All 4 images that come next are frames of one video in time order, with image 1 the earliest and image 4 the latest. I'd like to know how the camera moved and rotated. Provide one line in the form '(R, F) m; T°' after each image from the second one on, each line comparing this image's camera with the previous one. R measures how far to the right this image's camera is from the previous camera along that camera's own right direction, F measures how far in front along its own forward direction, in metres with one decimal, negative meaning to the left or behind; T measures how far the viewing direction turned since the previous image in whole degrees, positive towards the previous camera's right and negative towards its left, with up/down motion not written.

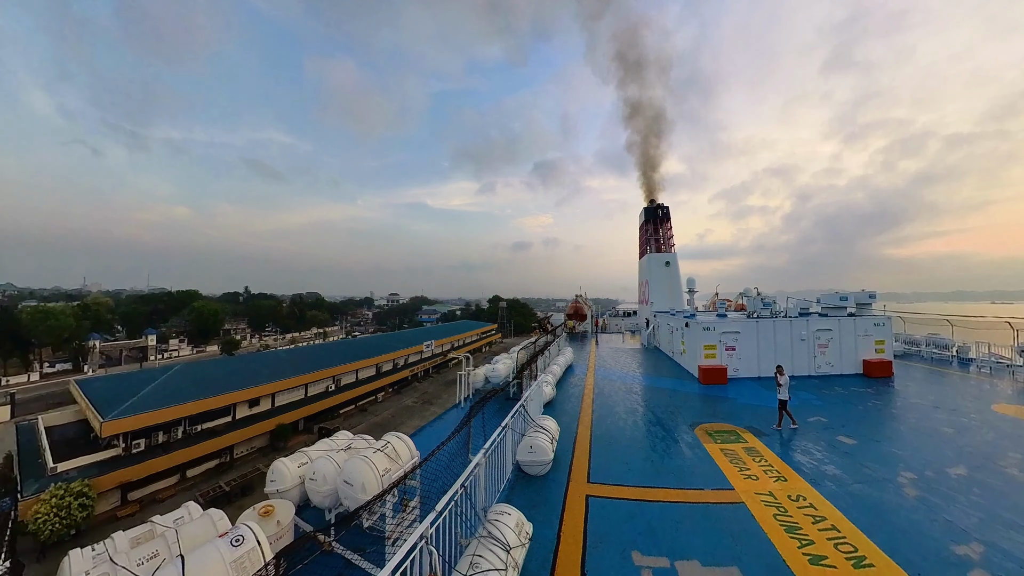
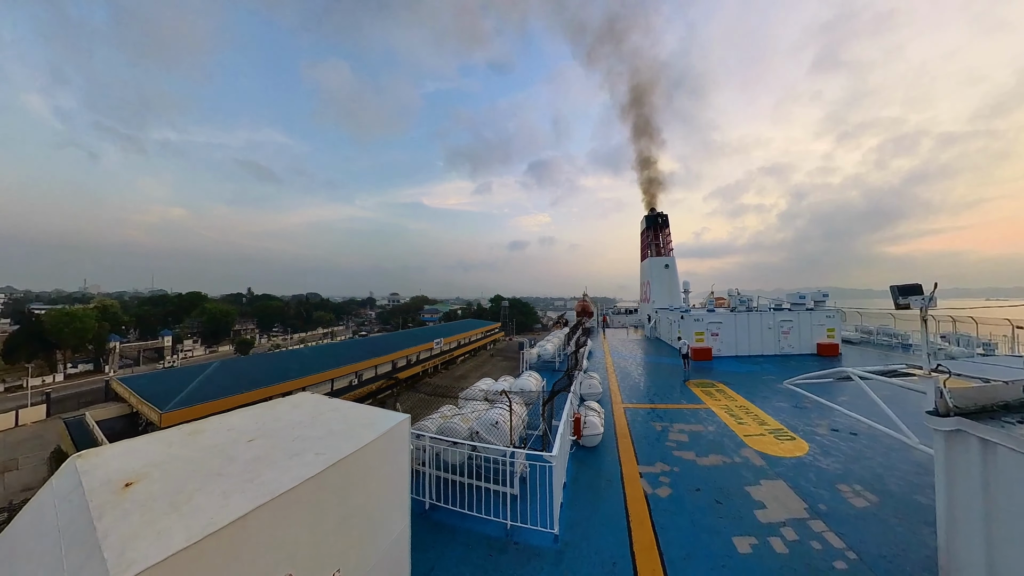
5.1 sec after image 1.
(-1.3, -2.8) m; 0°
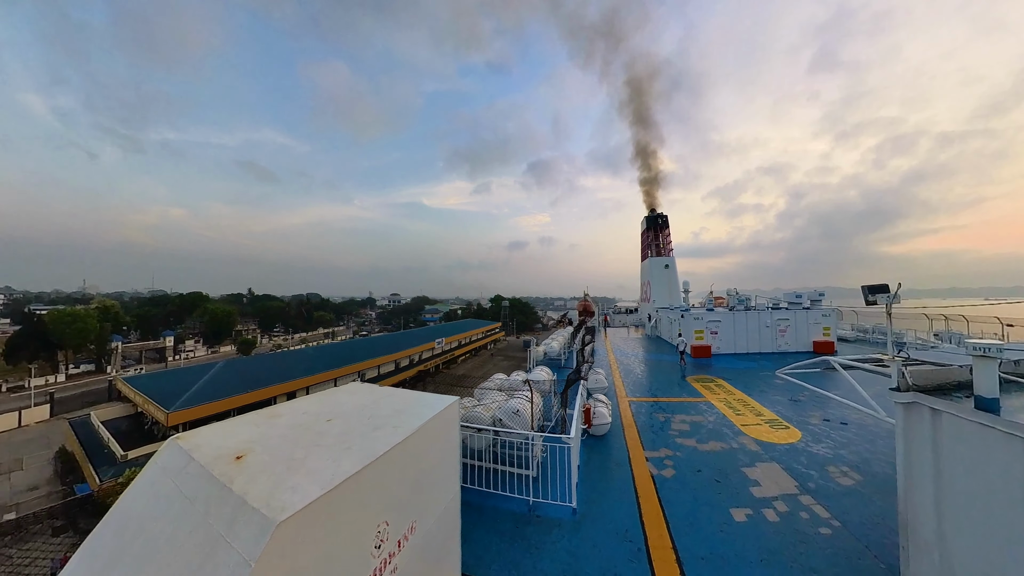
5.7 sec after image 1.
(-0.2, -0.4) m; 0°
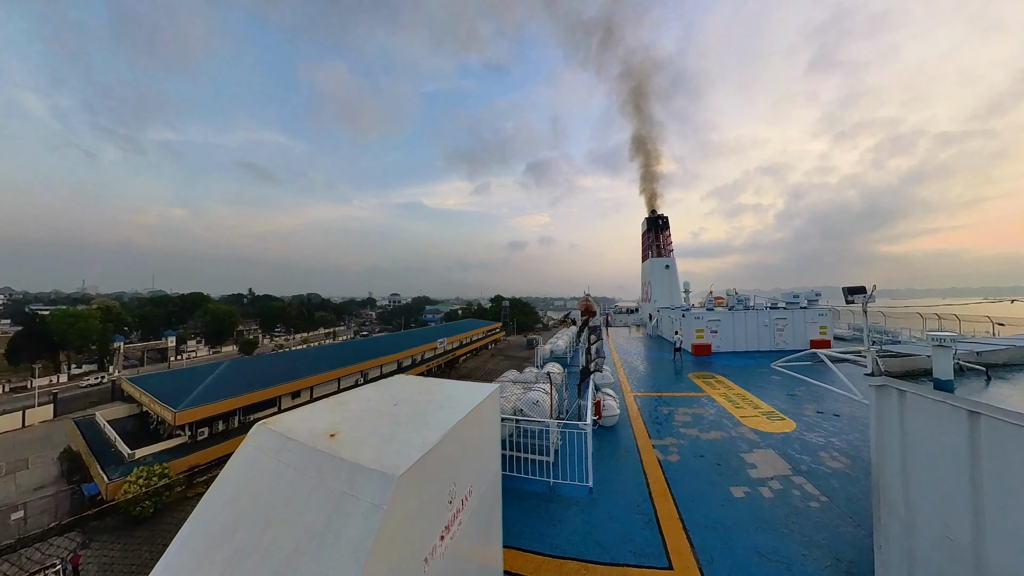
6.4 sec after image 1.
(-0.2, -0.4) m; 0°
